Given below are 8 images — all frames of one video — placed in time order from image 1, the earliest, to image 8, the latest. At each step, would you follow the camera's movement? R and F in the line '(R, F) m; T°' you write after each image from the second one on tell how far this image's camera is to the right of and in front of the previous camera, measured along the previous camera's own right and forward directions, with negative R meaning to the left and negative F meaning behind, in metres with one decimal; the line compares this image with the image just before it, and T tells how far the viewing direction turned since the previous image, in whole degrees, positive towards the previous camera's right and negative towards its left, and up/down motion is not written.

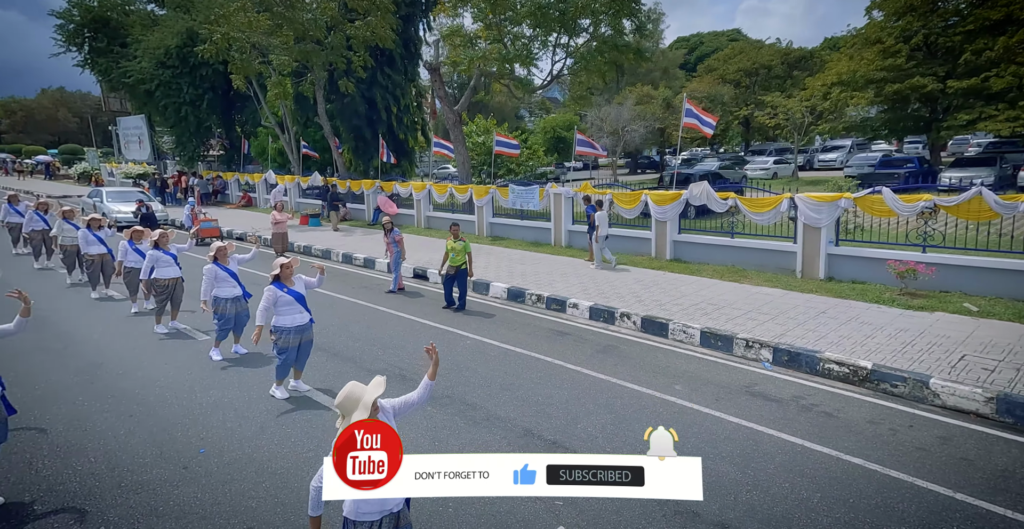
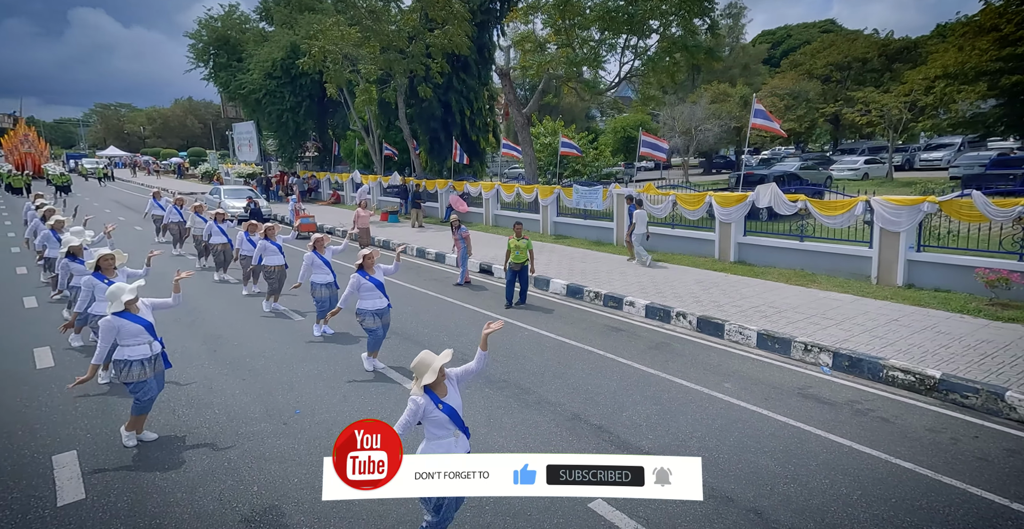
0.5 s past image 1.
(+0.2, -0.4) m; -7°
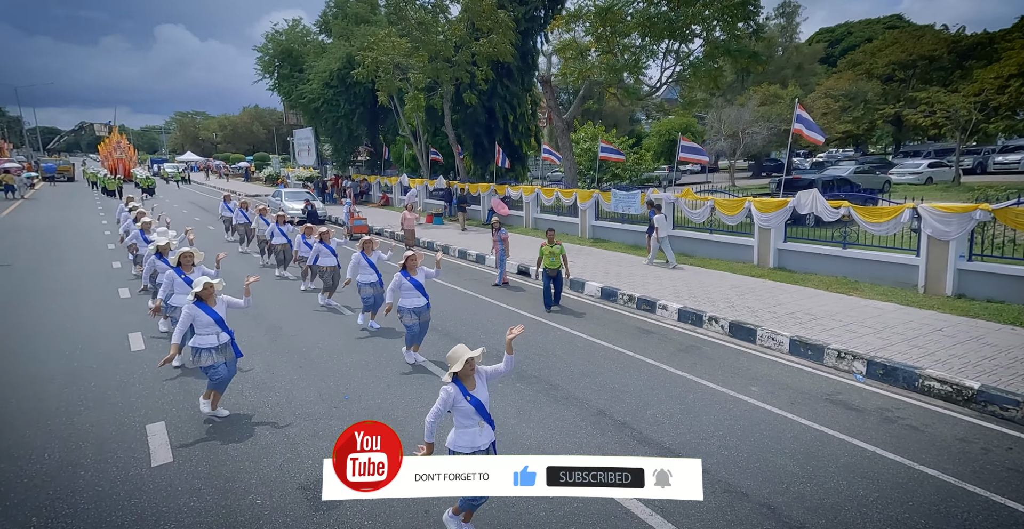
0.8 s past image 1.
(+0.1, -0.4) m; -4°
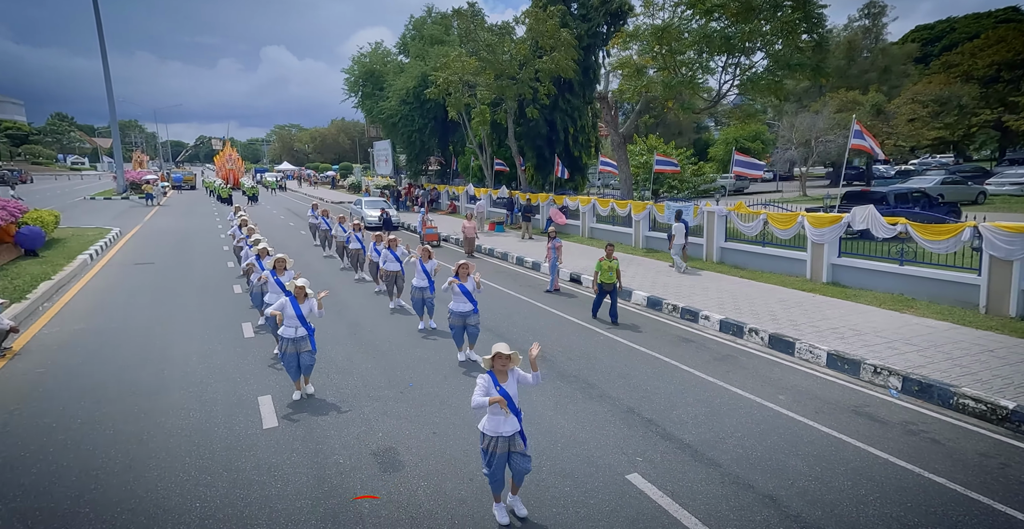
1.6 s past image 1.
(+0.3, -0.9) m; -6°
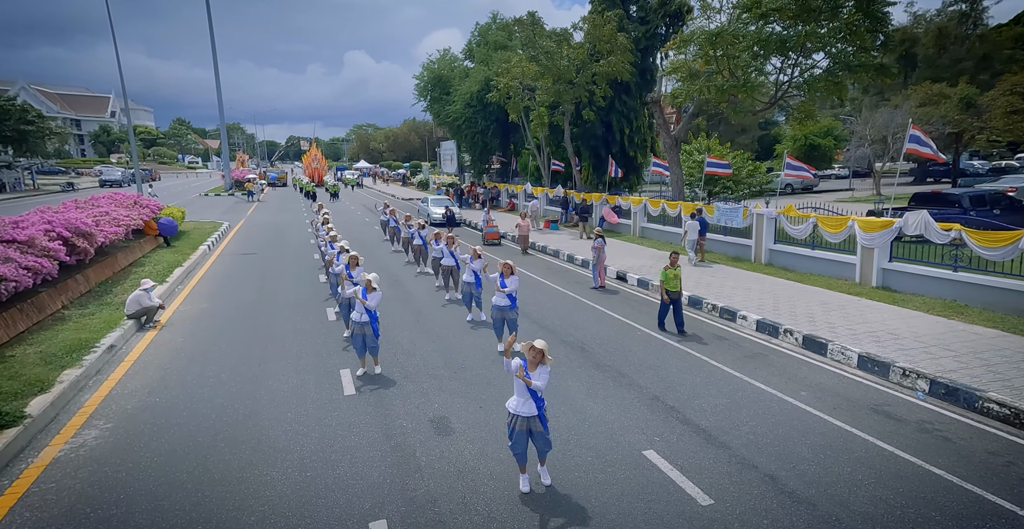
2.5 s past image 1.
(+0.3, -1.0) m; -6°
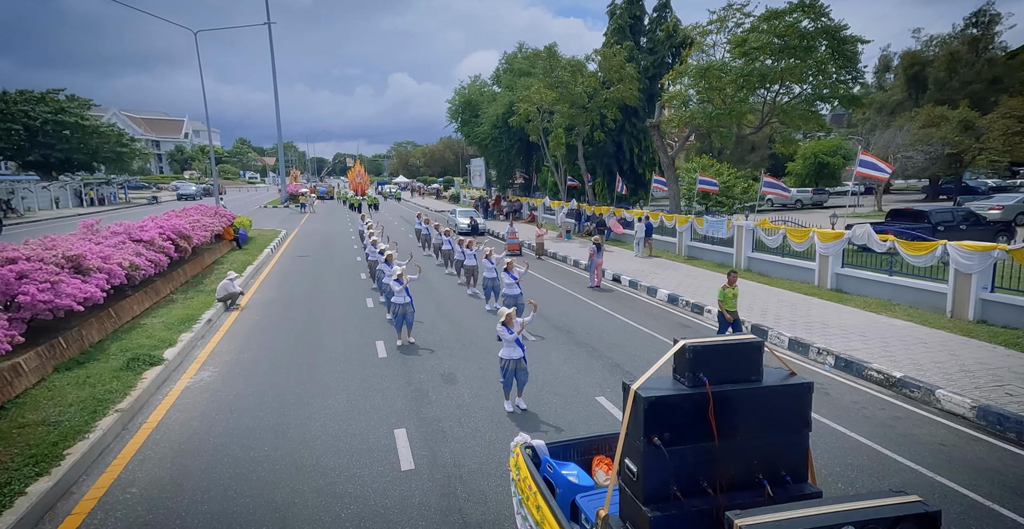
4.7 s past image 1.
(+0.7, -2.5) m; -3°
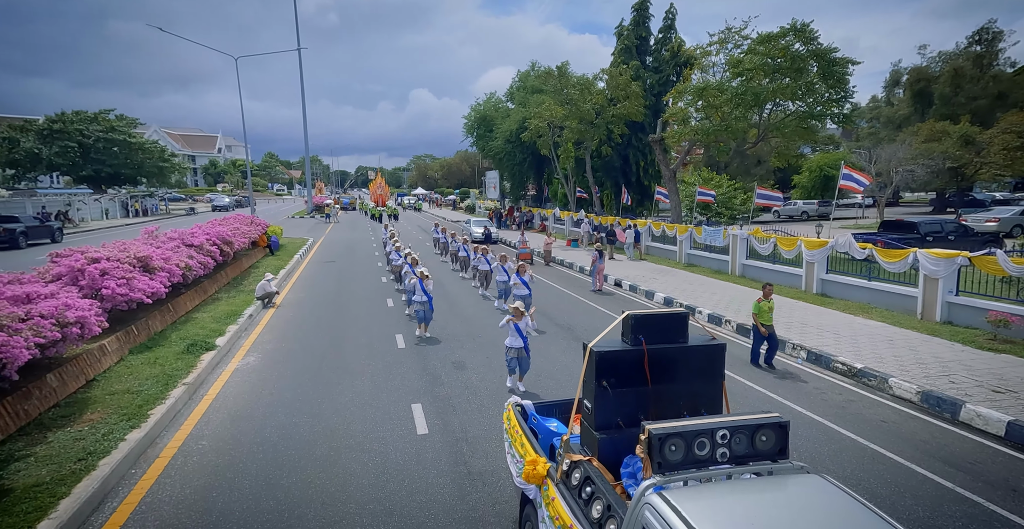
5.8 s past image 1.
(+0.2, -1.3) m; -2°
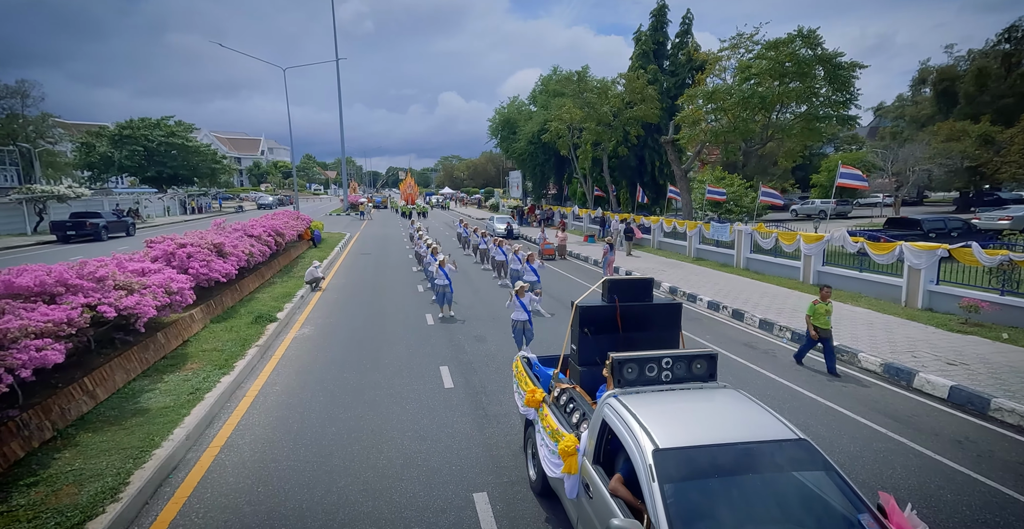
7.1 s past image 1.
(+0.2, -1.6) m; -3°
